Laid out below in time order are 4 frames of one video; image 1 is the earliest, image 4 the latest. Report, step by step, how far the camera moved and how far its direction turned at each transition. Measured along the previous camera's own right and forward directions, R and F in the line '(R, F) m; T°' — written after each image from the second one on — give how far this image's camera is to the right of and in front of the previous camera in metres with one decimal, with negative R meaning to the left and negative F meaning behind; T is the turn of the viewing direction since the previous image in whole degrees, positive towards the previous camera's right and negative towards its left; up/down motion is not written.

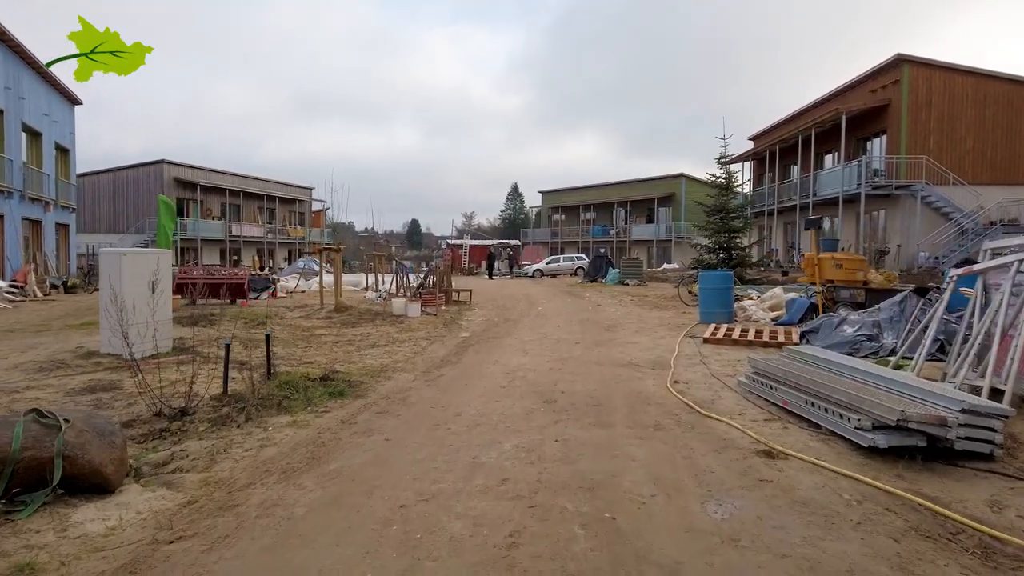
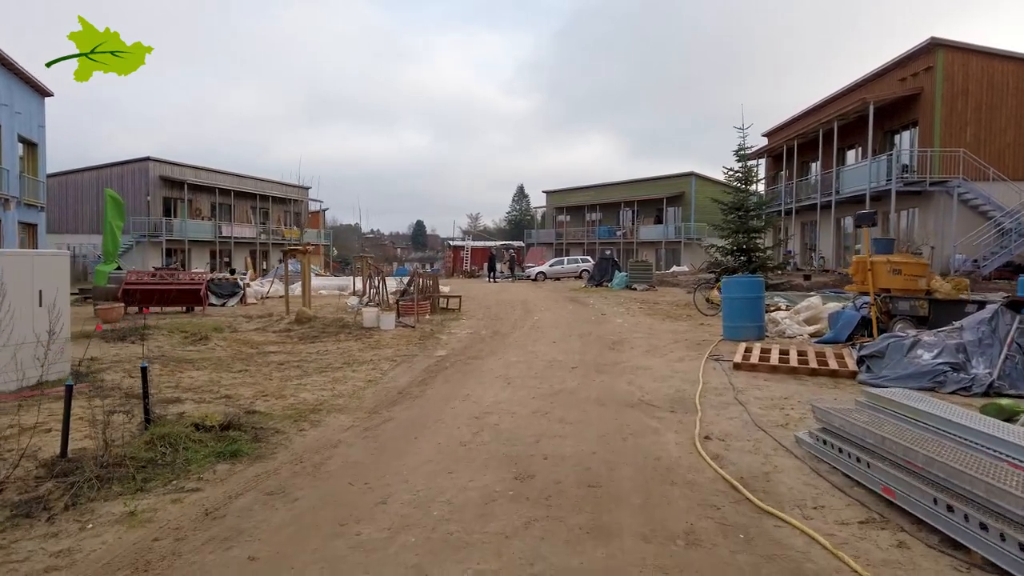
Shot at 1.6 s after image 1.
(+0.3, +2.3) m; -1°
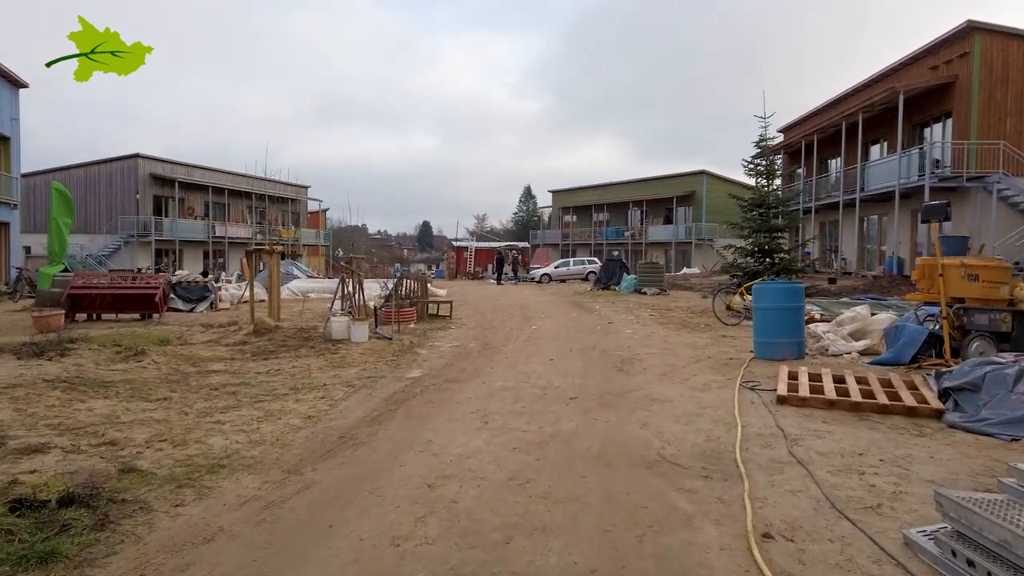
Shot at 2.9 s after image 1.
(+0.2, +1.9) m; -1°
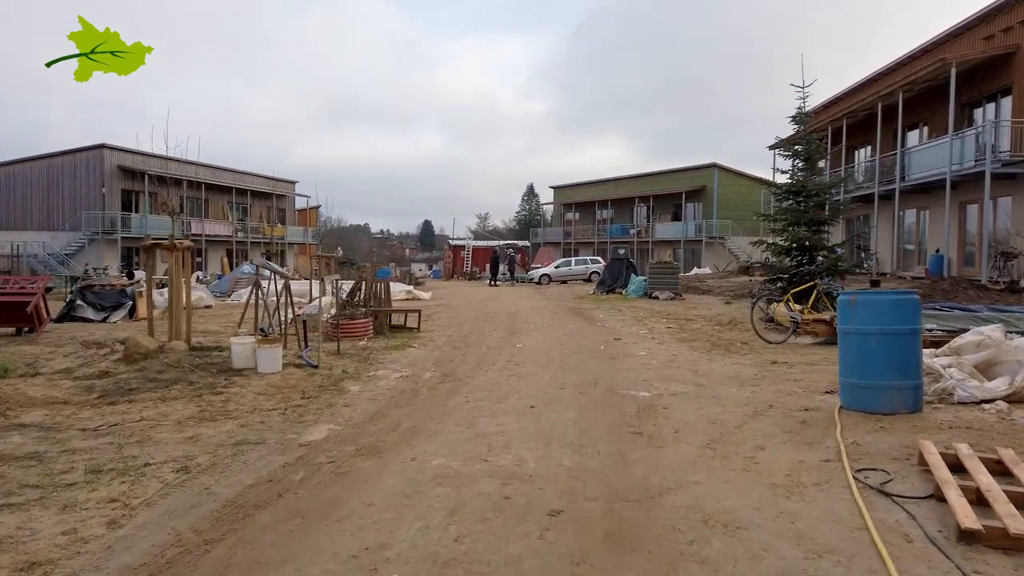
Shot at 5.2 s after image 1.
(+0.4, +3.3) m; 0°
